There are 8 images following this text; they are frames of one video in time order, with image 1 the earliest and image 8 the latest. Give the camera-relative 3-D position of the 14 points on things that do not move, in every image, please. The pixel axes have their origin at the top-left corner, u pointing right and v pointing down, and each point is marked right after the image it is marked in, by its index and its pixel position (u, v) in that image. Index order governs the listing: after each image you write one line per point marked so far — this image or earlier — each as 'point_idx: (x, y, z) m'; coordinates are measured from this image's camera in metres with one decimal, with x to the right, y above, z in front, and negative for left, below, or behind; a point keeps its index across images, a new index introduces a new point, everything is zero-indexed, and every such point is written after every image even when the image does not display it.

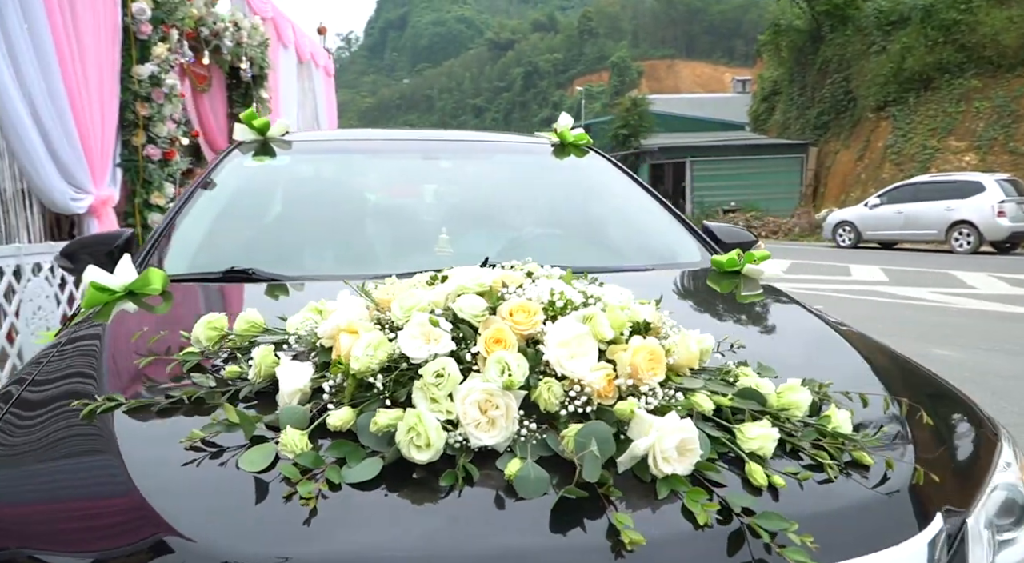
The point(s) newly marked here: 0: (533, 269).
0: (0.0, 0.0, +1.2) m
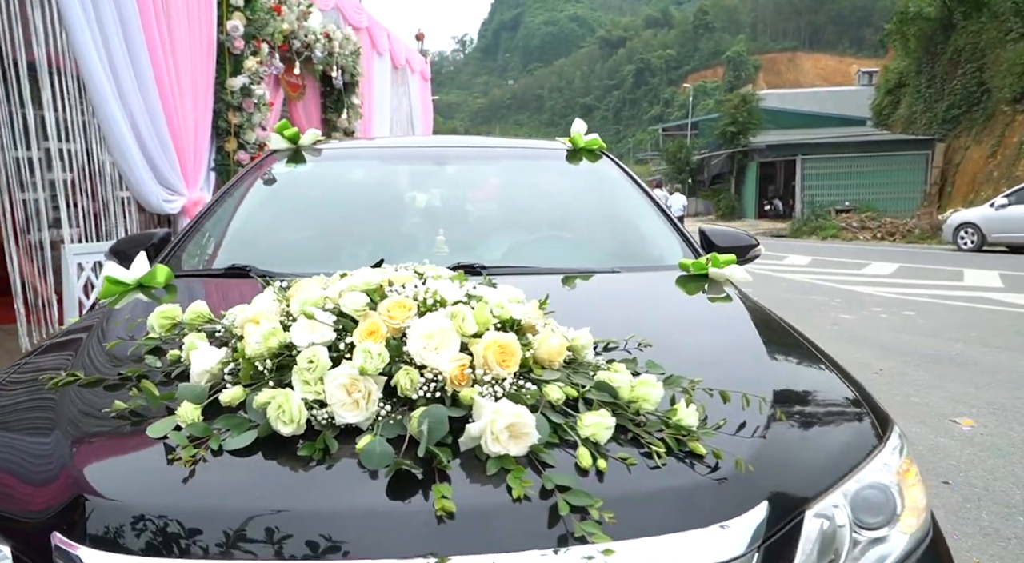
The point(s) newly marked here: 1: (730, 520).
0: (-0.2, 0.0, +1.3) m
1: (+0.3, -0.4, +1.0) m
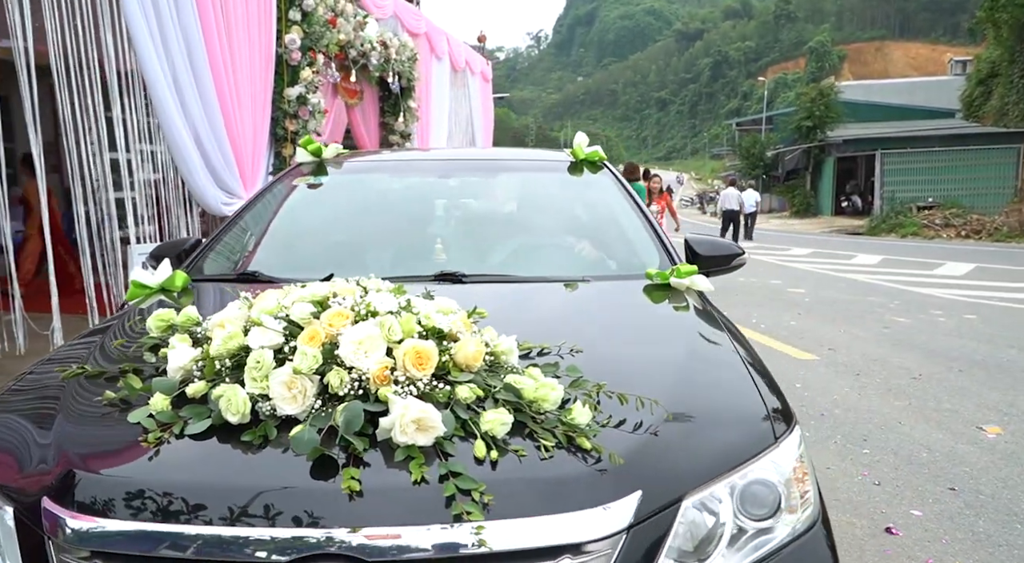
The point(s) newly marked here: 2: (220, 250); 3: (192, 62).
0: (-0.3, 0.0, +1.5) m
1: (+0.2, -0.4, +1.1) m
2: (-1.2, +0.2, +2.8) m
3: (-2.6, +1.8, +5.4) m
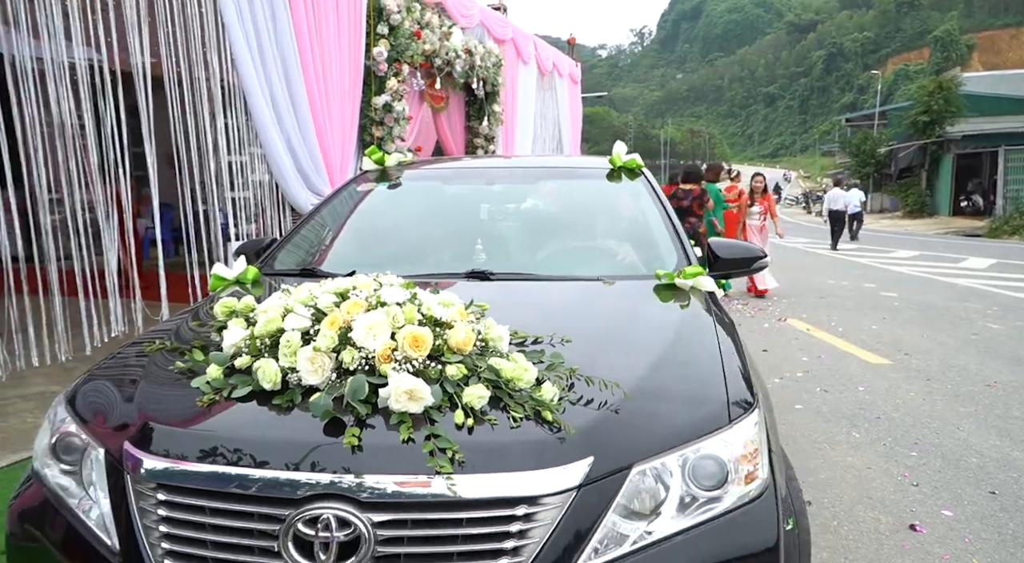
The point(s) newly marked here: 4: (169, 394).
0: (-0.3, 0.0, +1.8) m
1: (+0.1, -0.4, +1.4) m
2: (-1.1, +0.2, +3.2) m
3: (-2.0, +1.8, +5.9) m
4: (-0.8, -0.3, +1.6) m
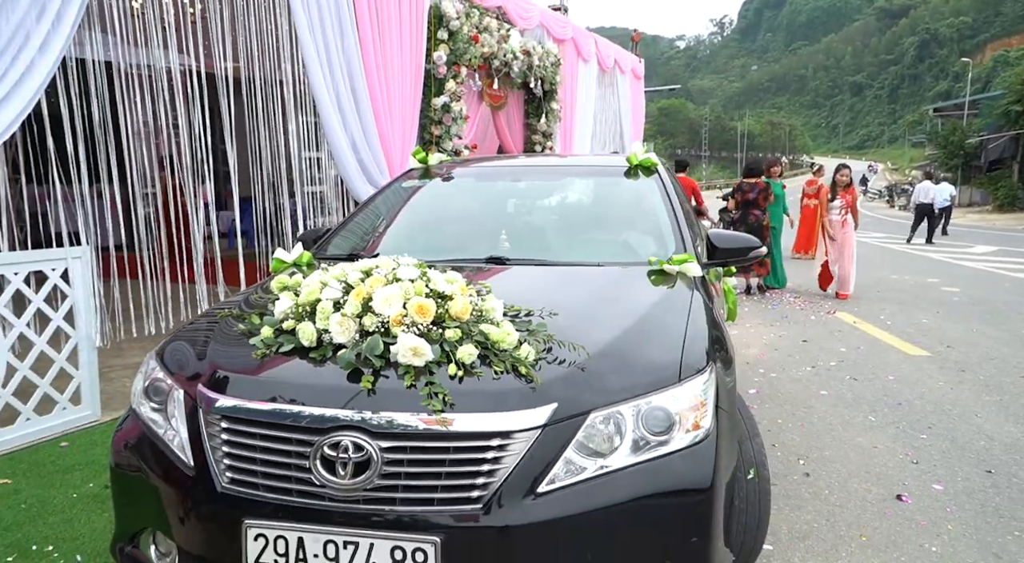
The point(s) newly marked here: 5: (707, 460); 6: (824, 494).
0: (-0.3, +0.1, +2.2) m
1: (0.0, -0.3, +1.7) m
2: (-0.9, +0.3, +3.6) m
3: (-1.6, +1.9, +6.4) m
4: (-0.9, -0.2, +2.0) m
5: (+0.5, -0.5, +1.8) m
6: (+1.3, -0.9, +2.8) m
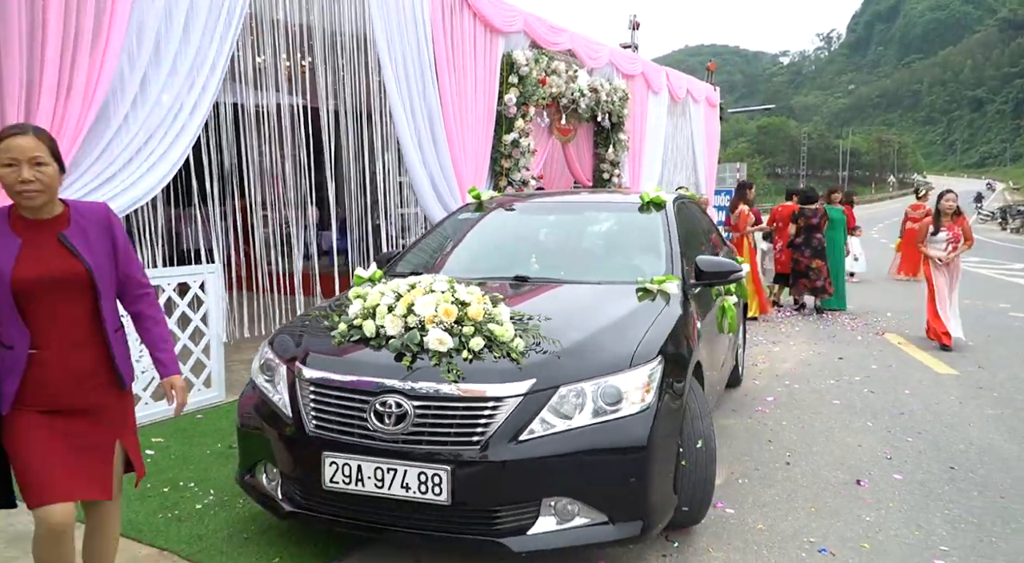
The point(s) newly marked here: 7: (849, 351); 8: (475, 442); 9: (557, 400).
0: (-0.3, 0.0, +3.0) m
1: (0.0, -0.4, +2.4) m
2: (-0.7, +0.2, +4.5) m
3: (-0.9, +1.8, +7.4) m
4: (-0.8, -0.3, +2.9) m
5: (+0.5, -0.5, +2.4) m
6: (+1.4, -1.0, +3.4) m
7: (+3.2, -0.7, +6.3) m
8: (-0.1, -0.6, +2.4) m
9: (+0.2, -0.4, +2.4) m
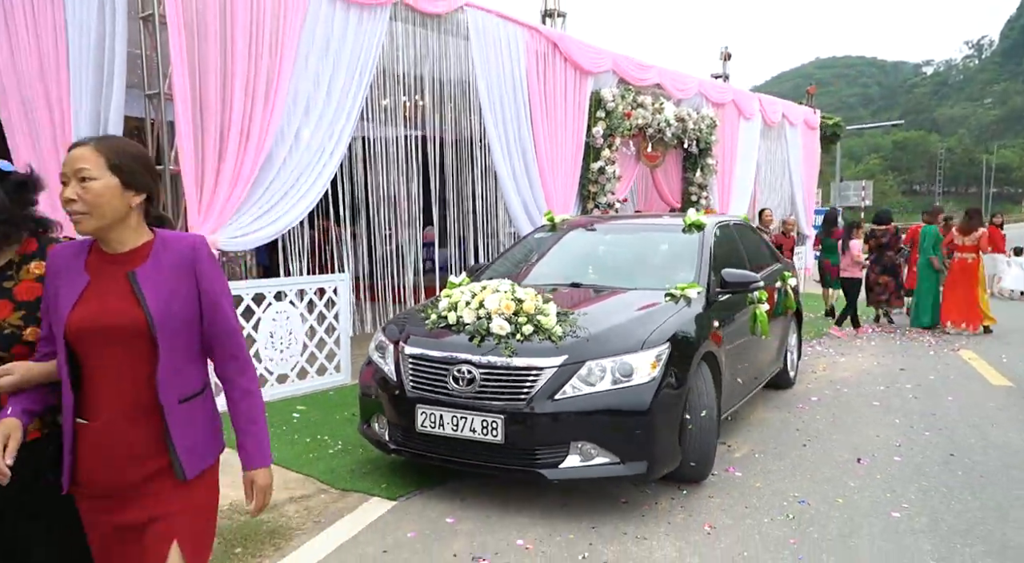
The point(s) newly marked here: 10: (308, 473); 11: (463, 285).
0: (0.0, 0.0, +3.9) m
1: (+0.2, -0.4, +3.3) m
2: (-0.1, +0.1, +5.5) m
3: (+0.2, +1.6, +8.4) m
4: (-0.6, -0.3, +3.9) m
5: (+0.7, -0.5, +3.2) m
6: (+1.8, -1.0, +4.0) m
7: (+4.0, -0.8, +6.6) m
8: (+0.1, -0.6, +3.3) m
9: (+0.3, -0.4, +3.3) m
10: (-1.2, -1.1, +3.8) m
11: (-0.3, 0.0, +4.0) m
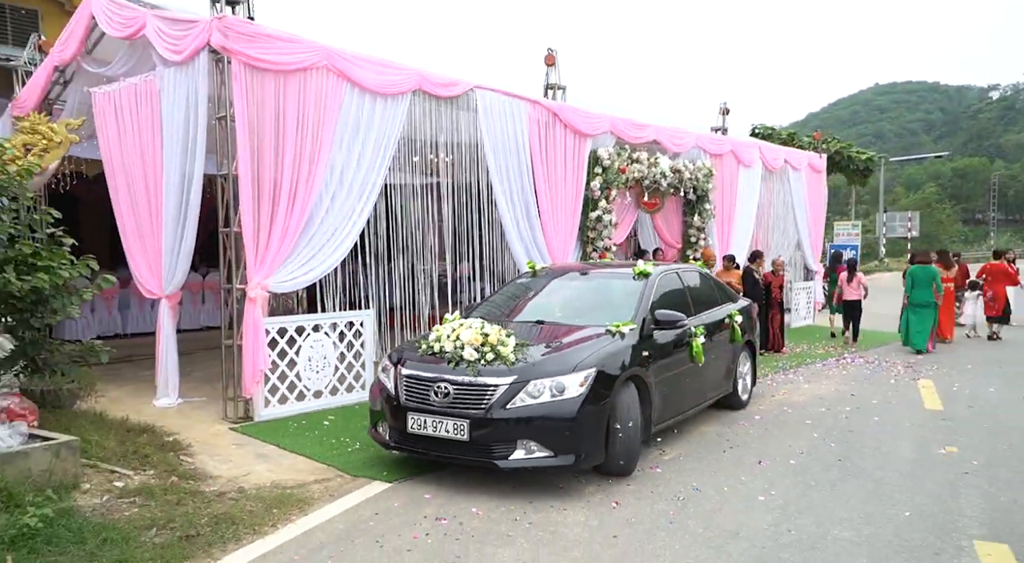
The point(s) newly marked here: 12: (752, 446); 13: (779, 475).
0: (-0.2, -0.3, +5.0) m
1: (0.0, -0.6, +4.4) m
2: (-0.2, -0.3, +6.6) m
3: (+0.3, +1.1, +9.6) m
4: (-0.8, -0.6, +5.1) m
5: (+0.4, -0.8, +4.3) m
6: (+1.6, -1.3, +4.9) m
7: (+4.0, -1.2, +7.4) m
8: (-0.2, -0.8, +4.4) m
9: (+0.1, -0.7, +4.4) m
10: (-1.4, -1.4, +5.0) m
11: (-0.5, -0.3, +5.2) m
12: (+1.9, -1.3, +5.2) m
13: (+1.8, -1.3, +4.5) m
